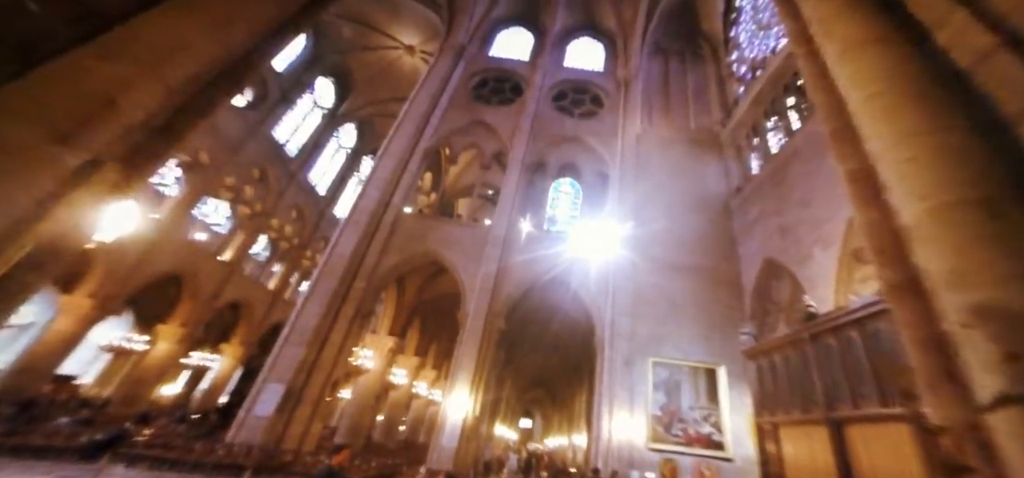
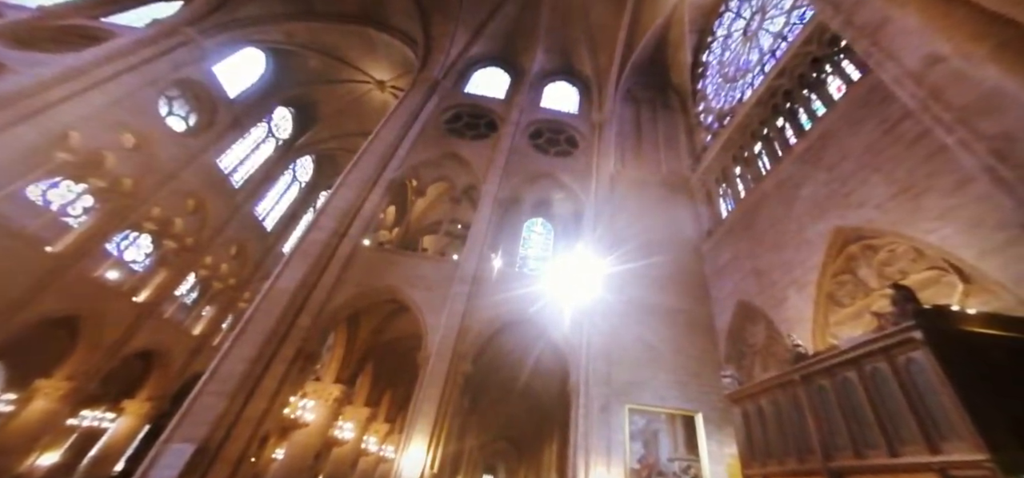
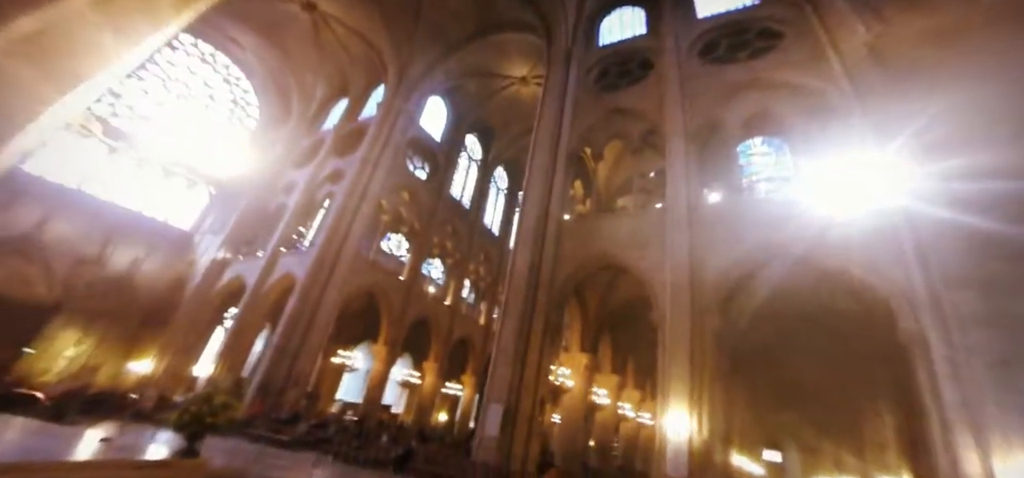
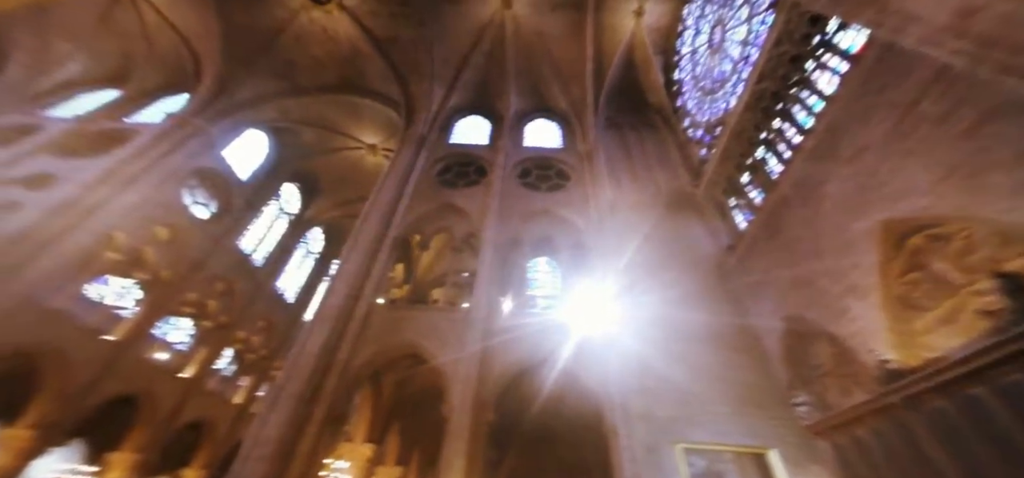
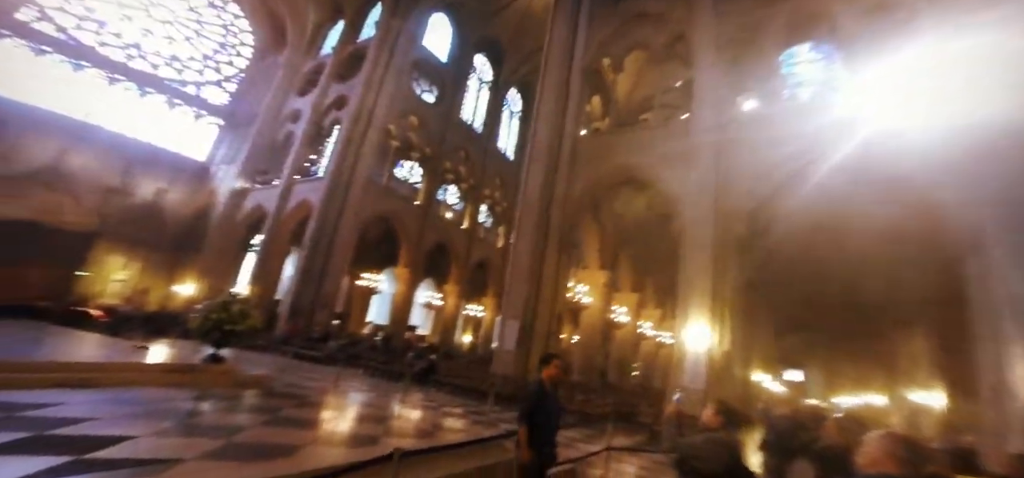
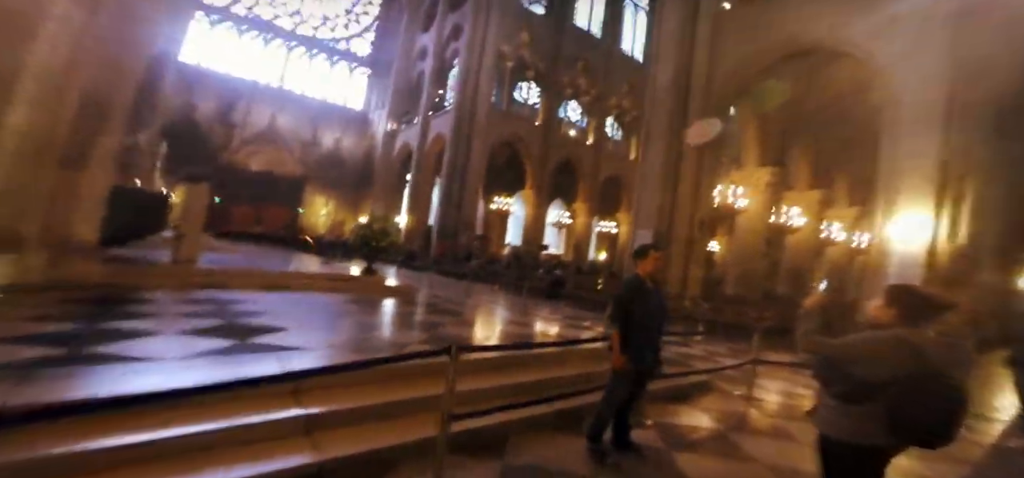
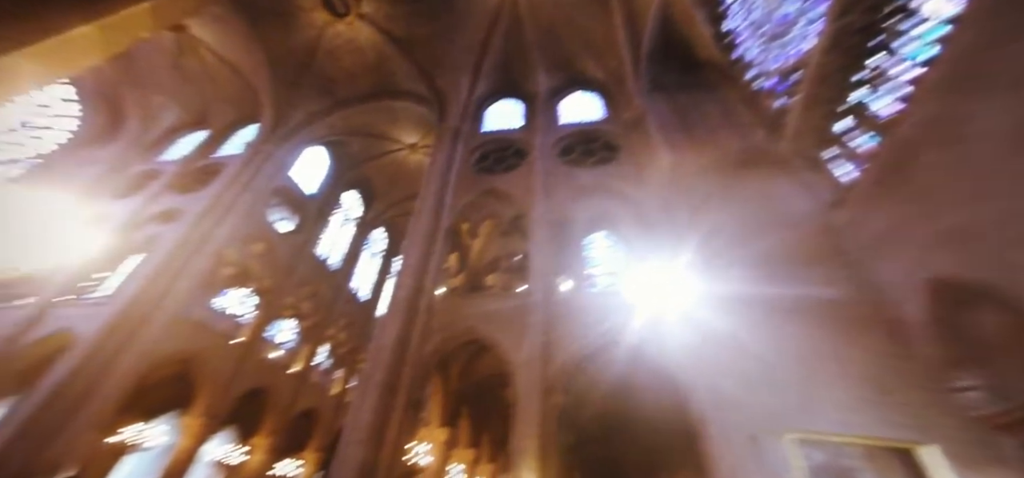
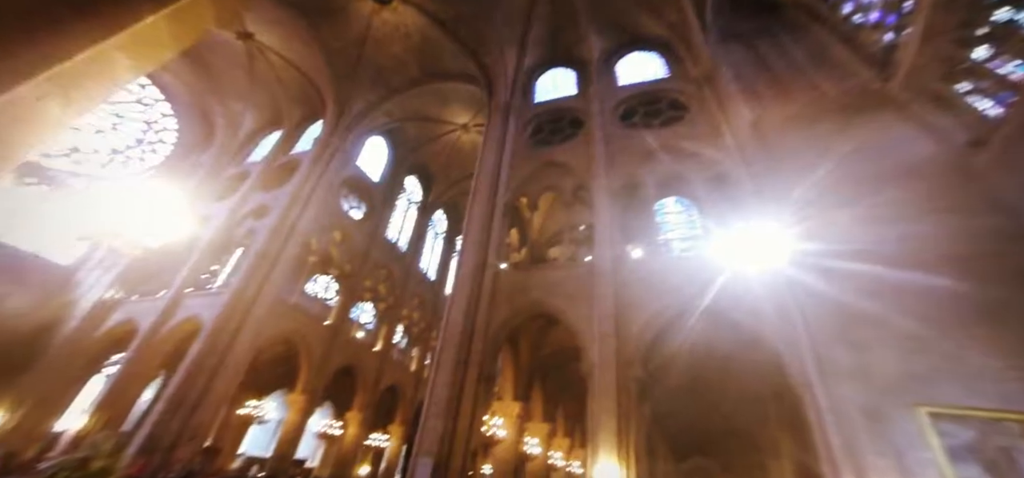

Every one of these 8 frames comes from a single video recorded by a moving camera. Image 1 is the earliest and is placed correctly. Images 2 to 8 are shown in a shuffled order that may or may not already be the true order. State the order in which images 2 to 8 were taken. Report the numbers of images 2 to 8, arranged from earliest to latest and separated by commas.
2, 4, 7, 8, 3, 5, 6
